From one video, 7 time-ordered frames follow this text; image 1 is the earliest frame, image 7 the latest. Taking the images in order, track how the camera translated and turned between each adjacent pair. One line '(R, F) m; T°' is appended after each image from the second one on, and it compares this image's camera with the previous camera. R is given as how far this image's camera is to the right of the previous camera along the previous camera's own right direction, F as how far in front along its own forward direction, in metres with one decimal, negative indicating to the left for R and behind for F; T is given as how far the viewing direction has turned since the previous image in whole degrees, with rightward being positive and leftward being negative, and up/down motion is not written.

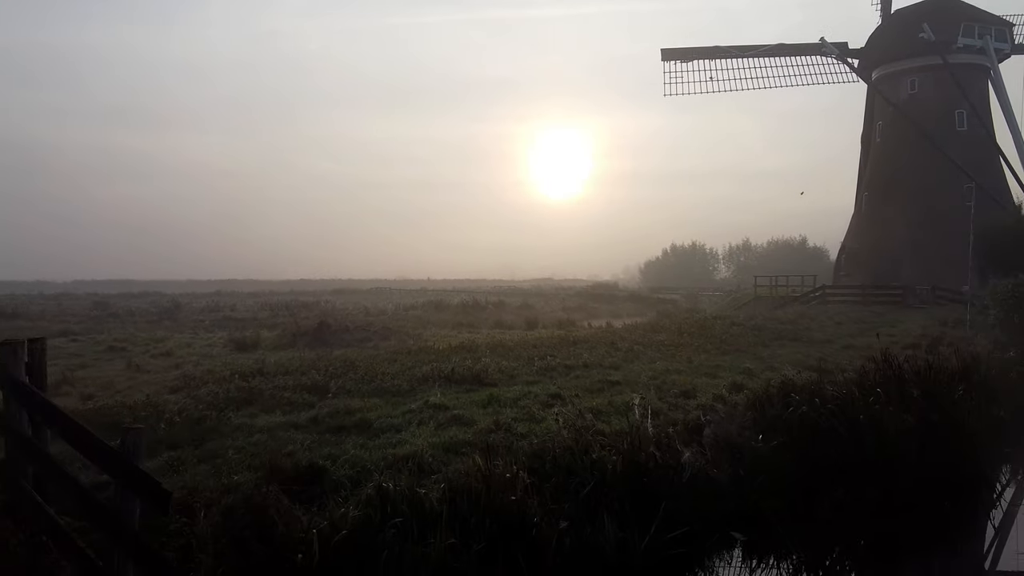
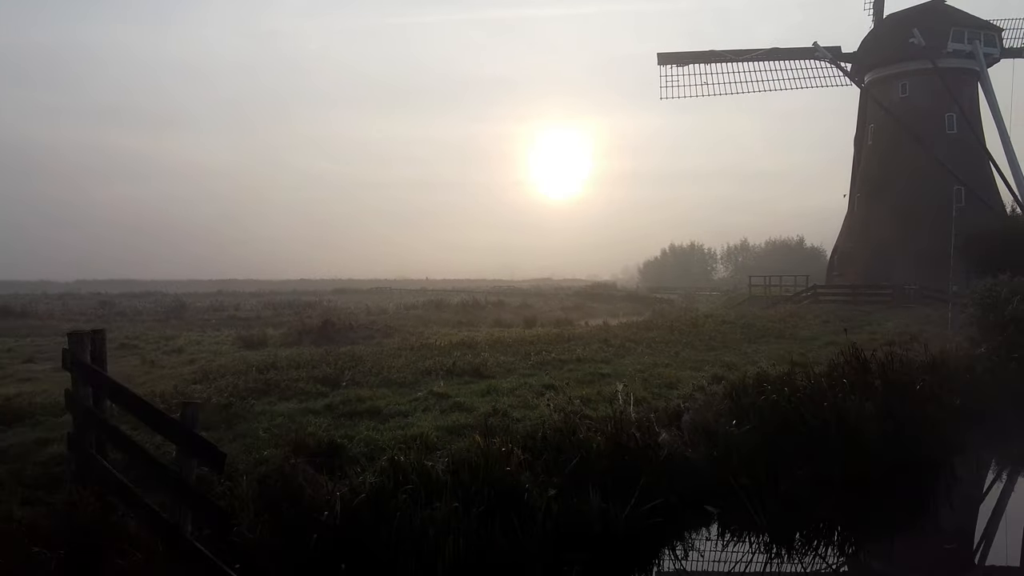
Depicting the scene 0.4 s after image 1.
(0.0, -0.6) m; 0°
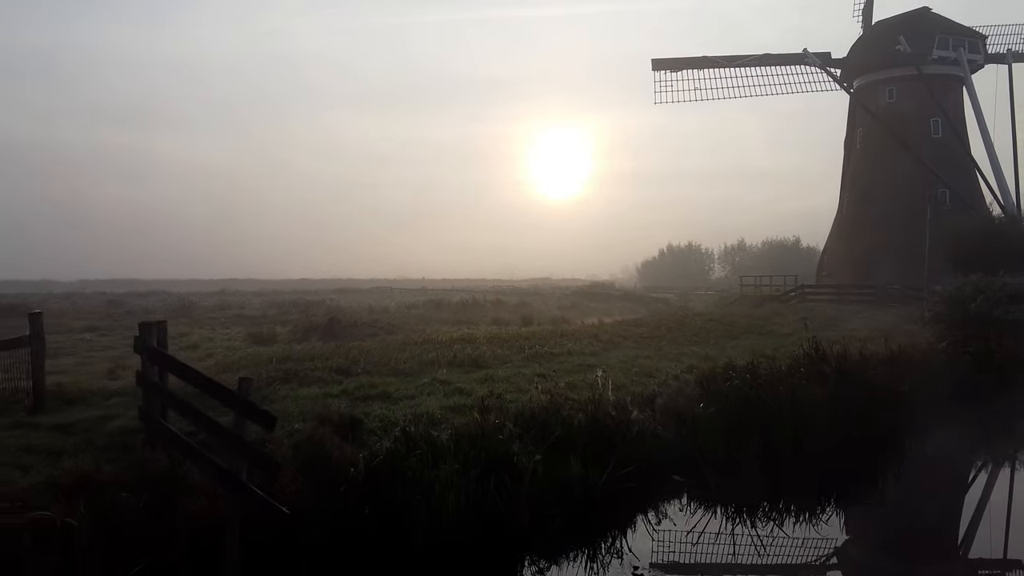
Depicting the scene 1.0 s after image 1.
(+0.1, -0.9) m; 0°
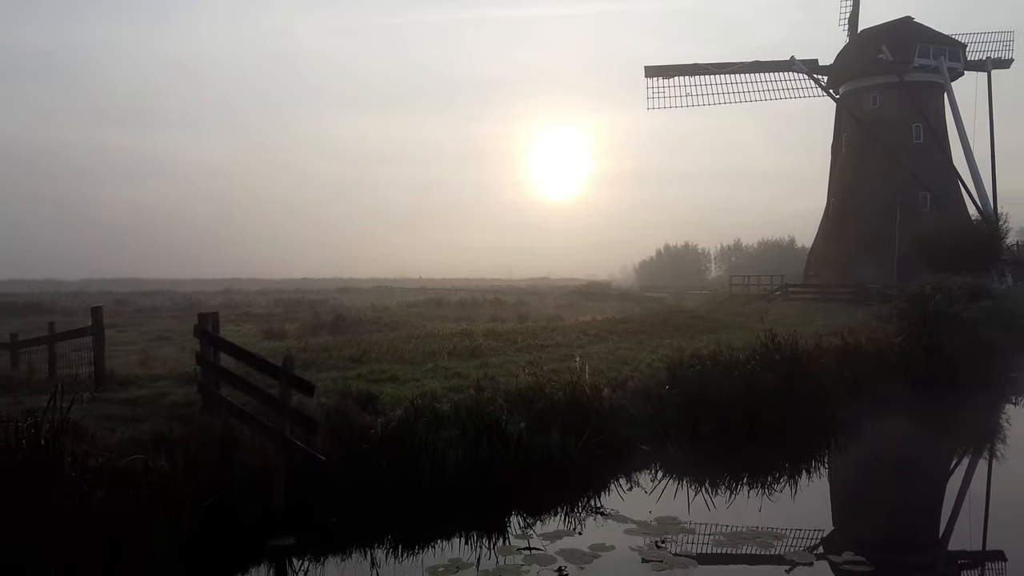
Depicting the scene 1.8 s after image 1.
(+0.1, -1.2) m; 0°
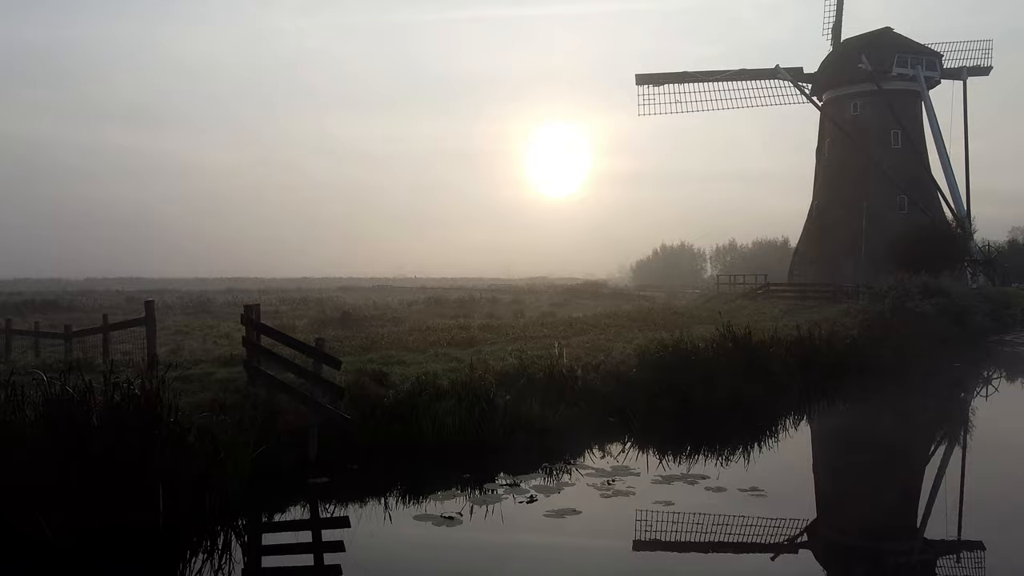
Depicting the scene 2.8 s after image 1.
(+0.1, -1.5) m; 0°
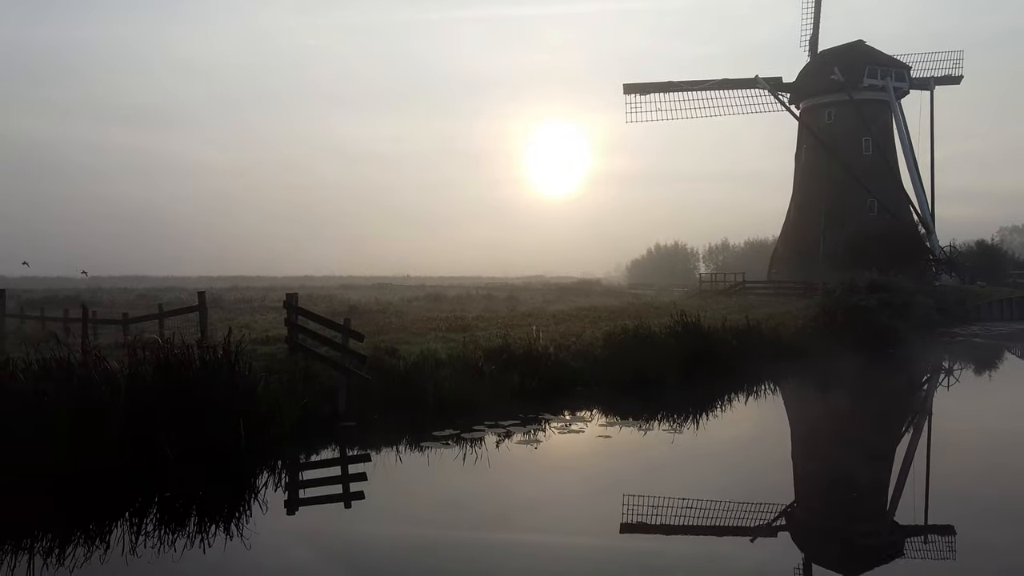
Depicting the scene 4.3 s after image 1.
(+0.2, -2.1) m; 0°
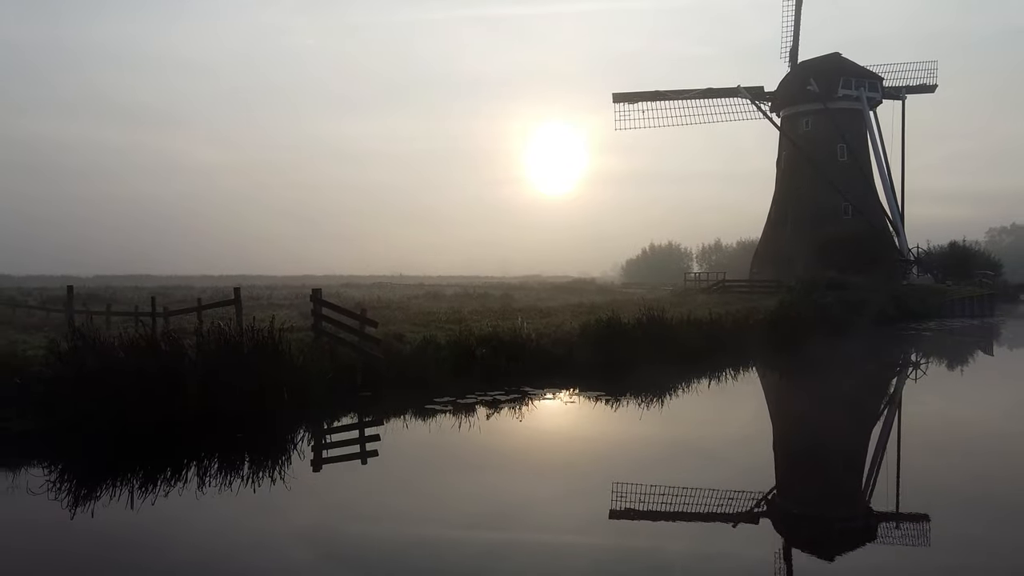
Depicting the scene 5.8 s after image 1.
(+0.2, -2.1) m; 0°
